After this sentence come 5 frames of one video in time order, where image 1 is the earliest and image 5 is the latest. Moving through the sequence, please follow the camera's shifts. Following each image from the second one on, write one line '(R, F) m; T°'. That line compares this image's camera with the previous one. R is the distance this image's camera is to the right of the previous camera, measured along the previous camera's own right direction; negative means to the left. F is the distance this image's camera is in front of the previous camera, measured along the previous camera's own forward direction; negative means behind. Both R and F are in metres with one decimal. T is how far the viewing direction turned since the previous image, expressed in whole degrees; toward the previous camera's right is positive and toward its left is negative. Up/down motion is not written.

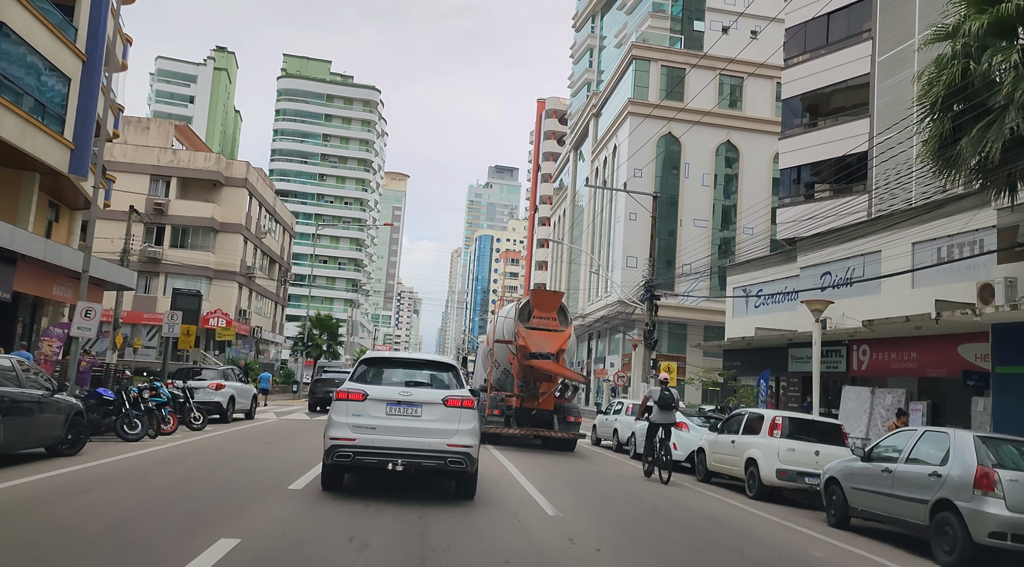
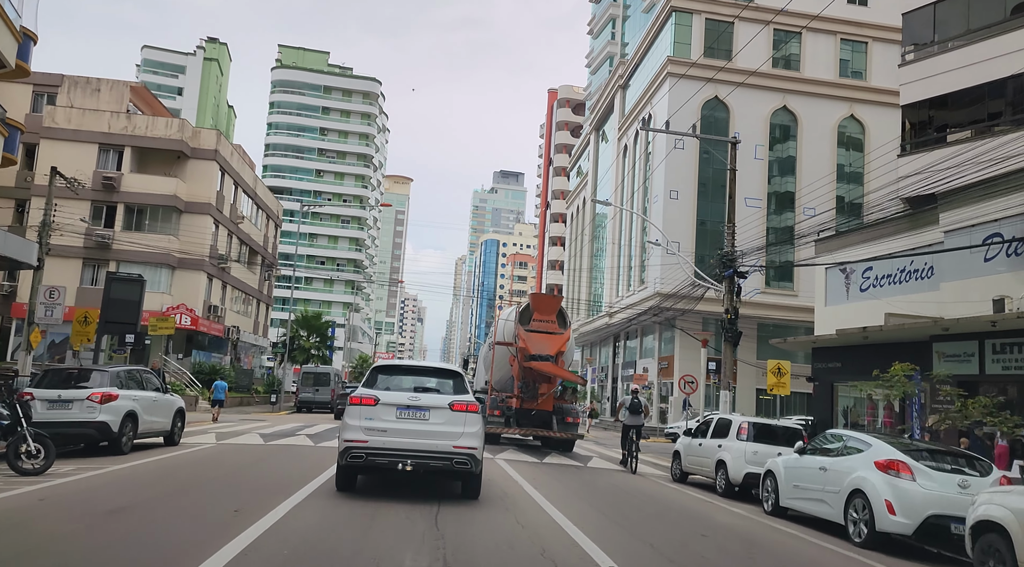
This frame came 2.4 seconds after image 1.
(-0.8, +7.1) m; 0°
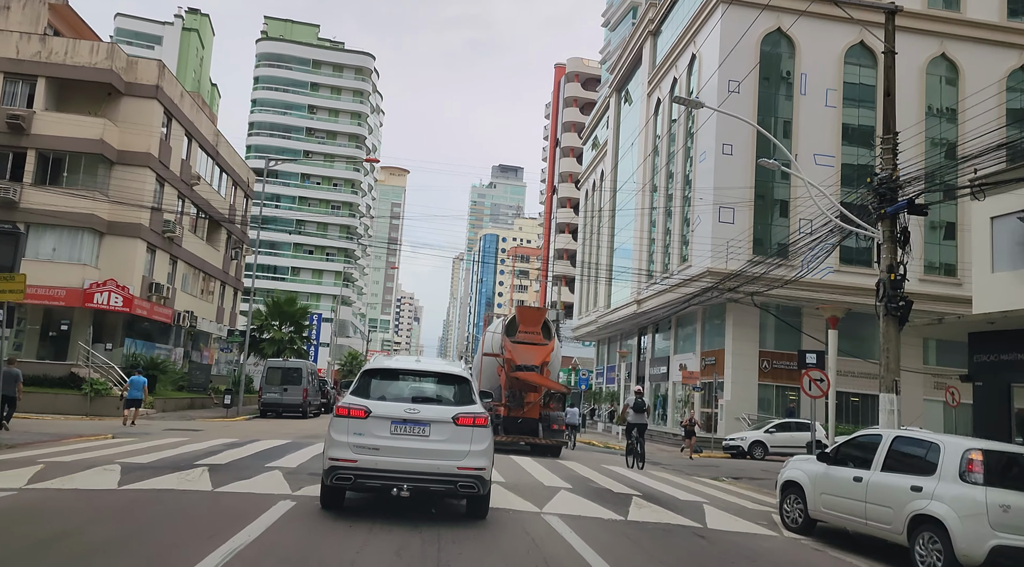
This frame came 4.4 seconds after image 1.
(-0.8, +7.5) m; 0°
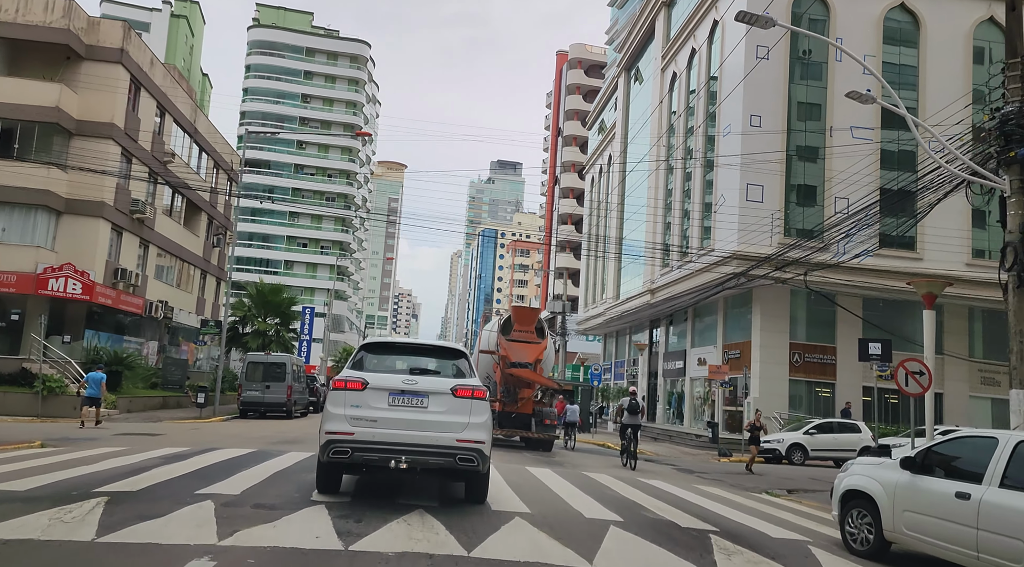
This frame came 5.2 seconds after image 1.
(-0.3, +3.0) m; 0°
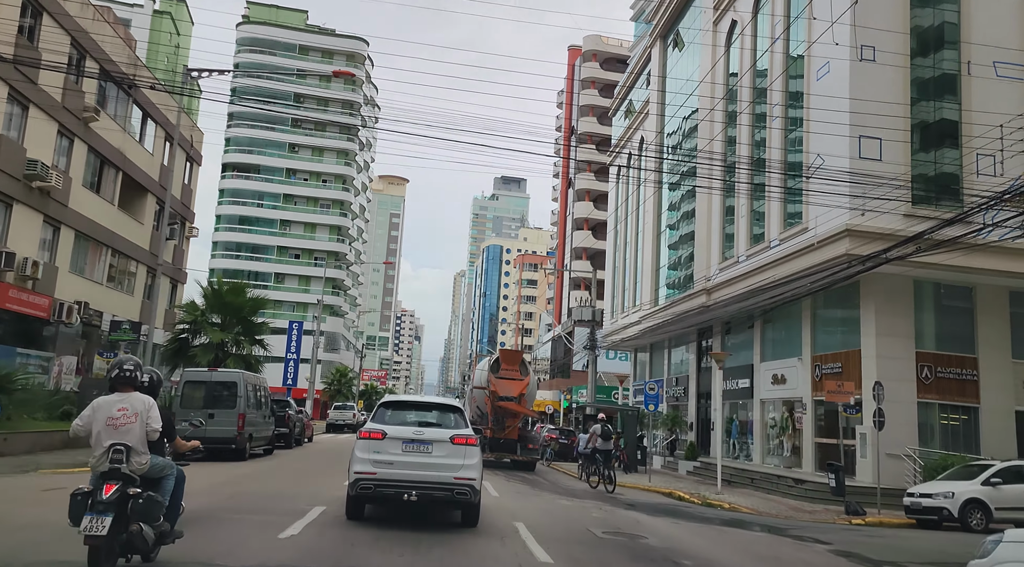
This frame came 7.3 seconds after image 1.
(-0.8, +7.5) m; 0°
